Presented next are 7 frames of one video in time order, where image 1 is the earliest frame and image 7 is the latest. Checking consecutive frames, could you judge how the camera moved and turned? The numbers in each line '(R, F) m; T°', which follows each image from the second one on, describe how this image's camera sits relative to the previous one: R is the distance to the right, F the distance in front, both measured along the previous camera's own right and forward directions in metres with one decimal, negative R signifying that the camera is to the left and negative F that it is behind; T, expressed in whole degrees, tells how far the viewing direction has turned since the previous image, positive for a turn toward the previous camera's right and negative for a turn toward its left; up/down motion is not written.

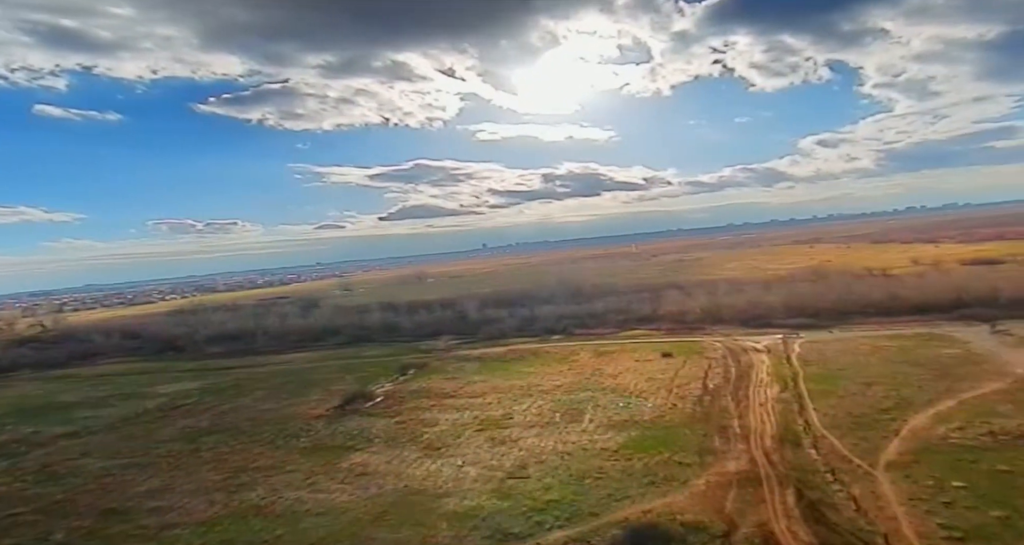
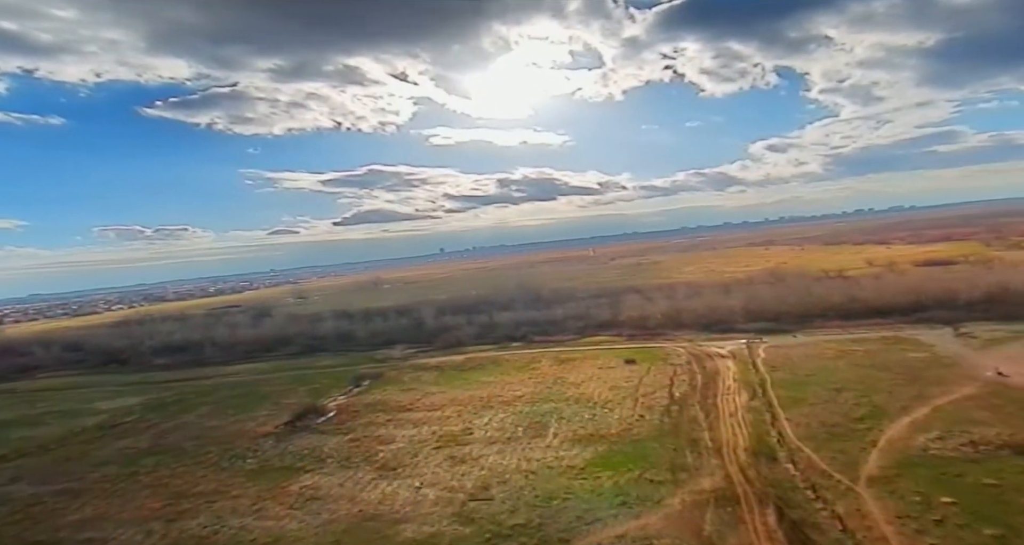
(-0.1, +1.4) m; +5°
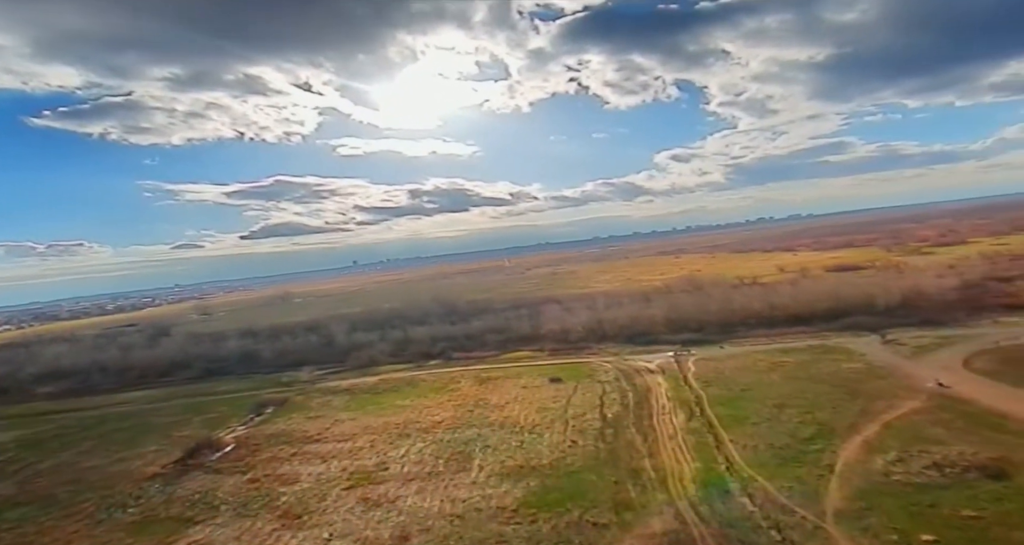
(-0.1, +2.6) m; +9°
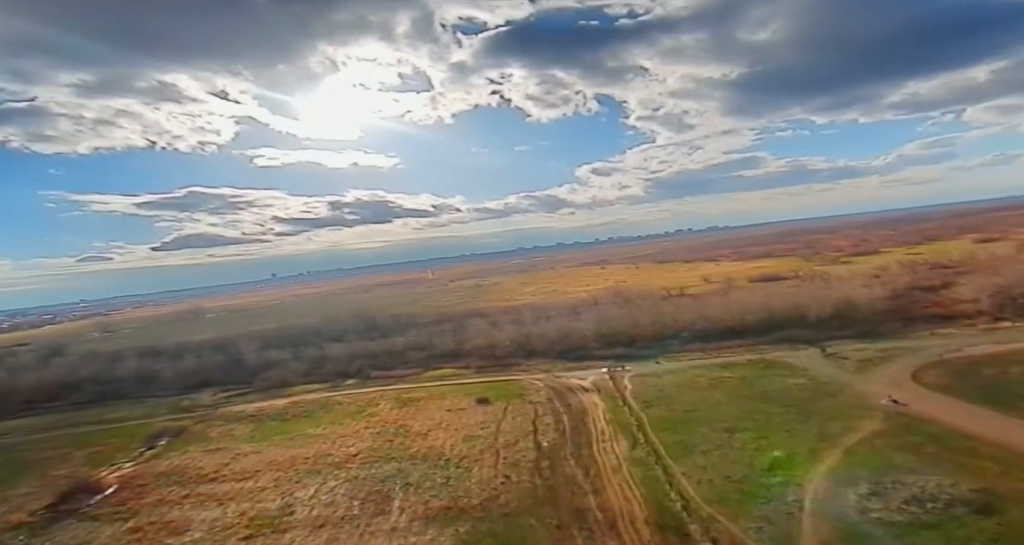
(0.0, +2.5) m; +8°
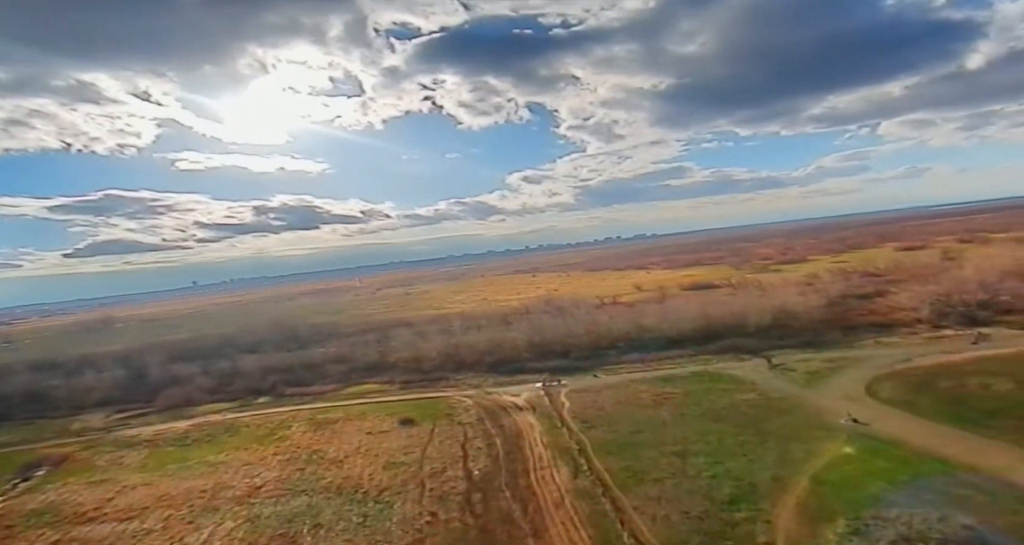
(+0.1, +2.4) m; +8°
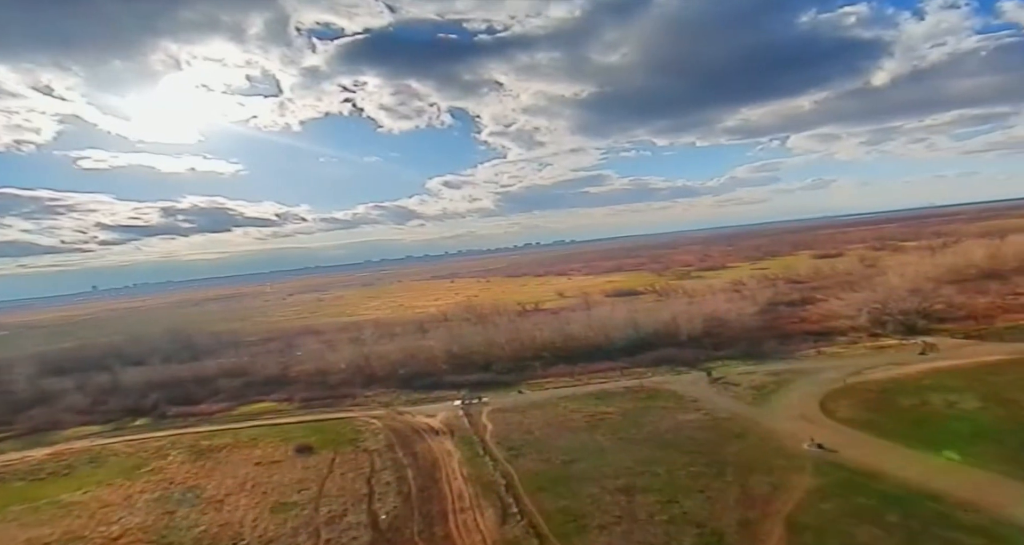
(+0.1, +2.8) m; +9°
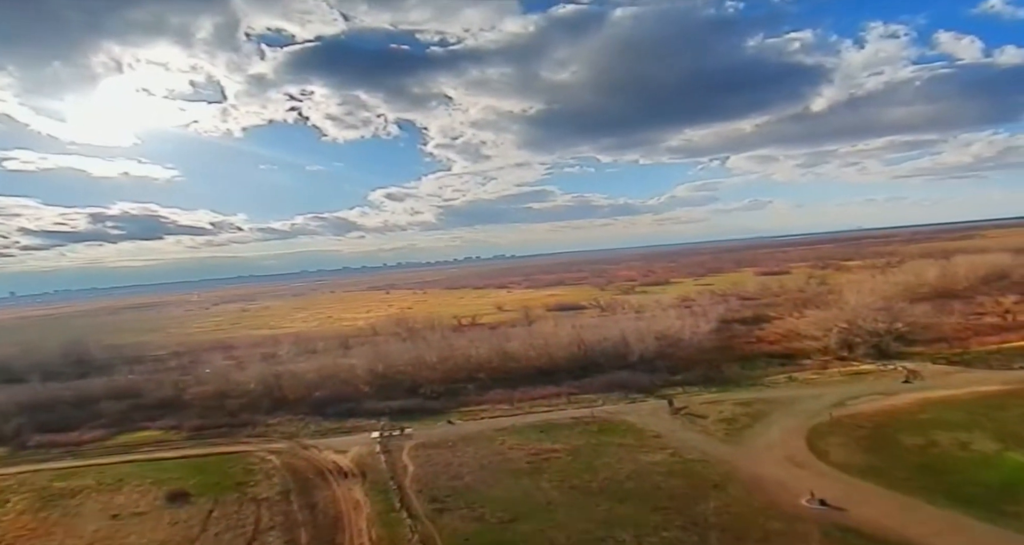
(+0.2, +3.1) m; +7°
